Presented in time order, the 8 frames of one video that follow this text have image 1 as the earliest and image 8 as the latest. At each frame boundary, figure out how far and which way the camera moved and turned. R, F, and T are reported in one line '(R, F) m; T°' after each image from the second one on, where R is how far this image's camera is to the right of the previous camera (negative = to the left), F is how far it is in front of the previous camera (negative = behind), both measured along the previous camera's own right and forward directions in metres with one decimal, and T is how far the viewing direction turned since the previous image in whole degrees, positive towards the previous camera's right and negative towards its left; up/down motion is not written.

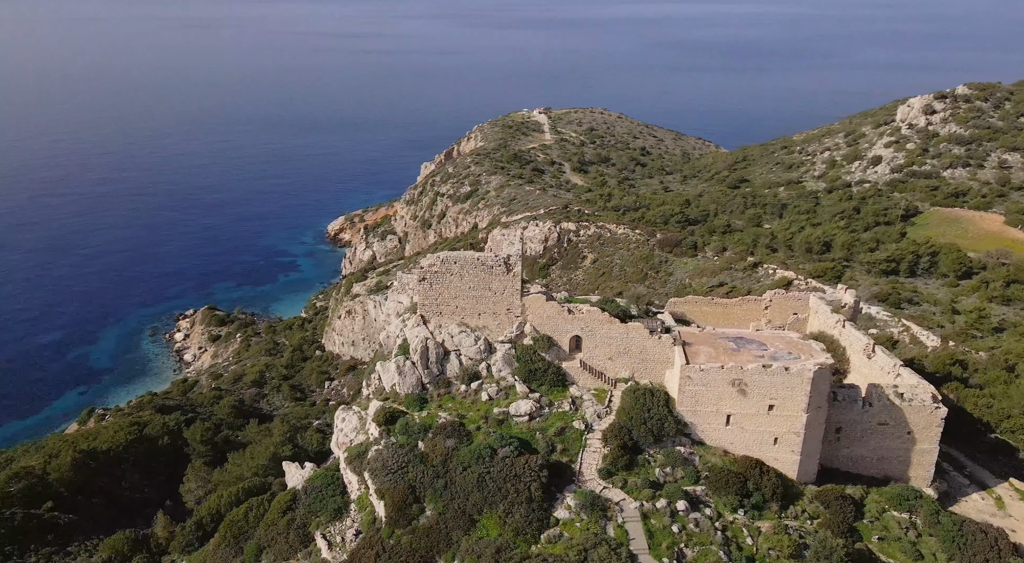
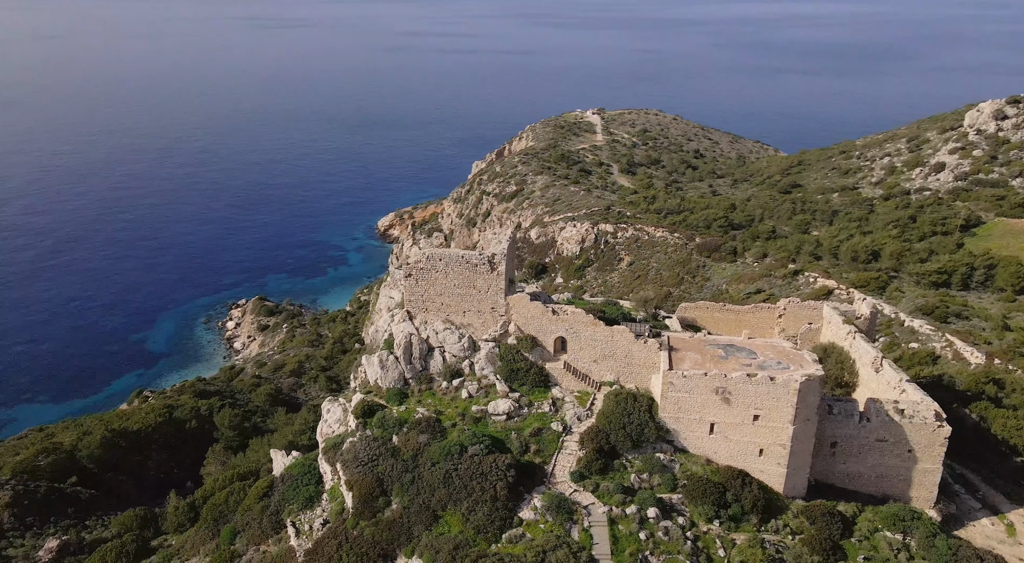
(+2.3, 0.0) m; -4°
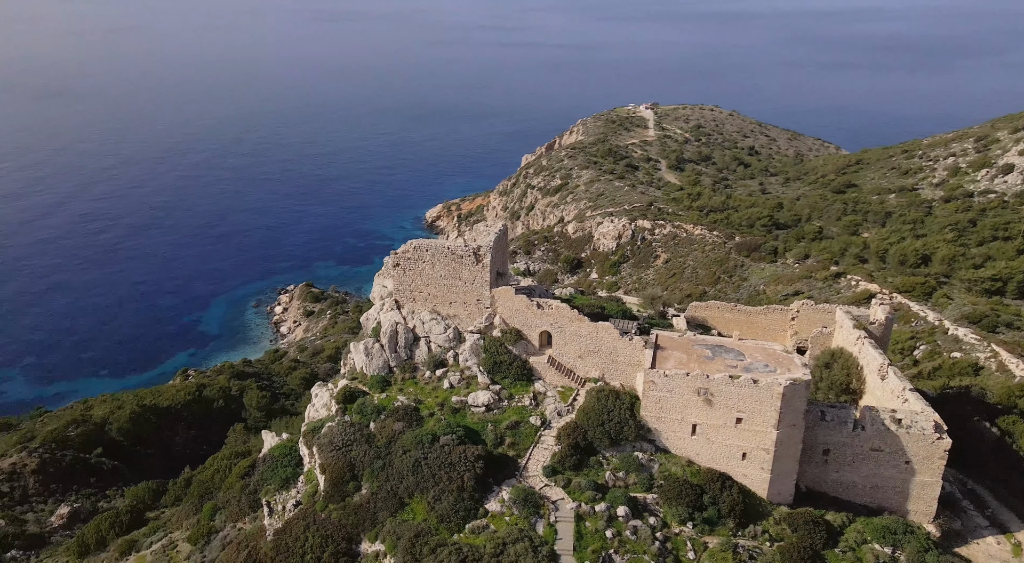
(+2.3, 0.0) m; -4°
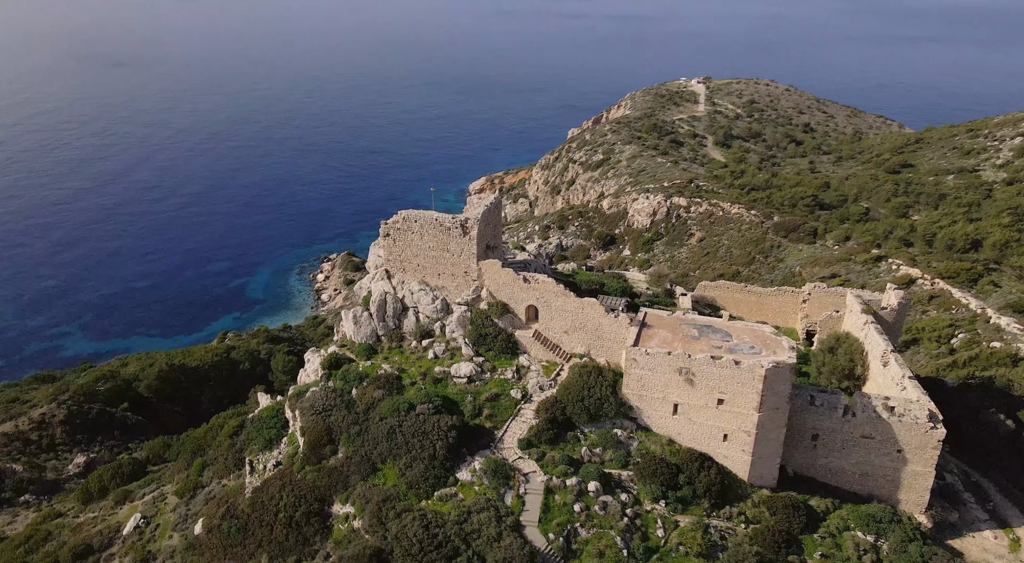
(+2.1, 0.0) m; -4°
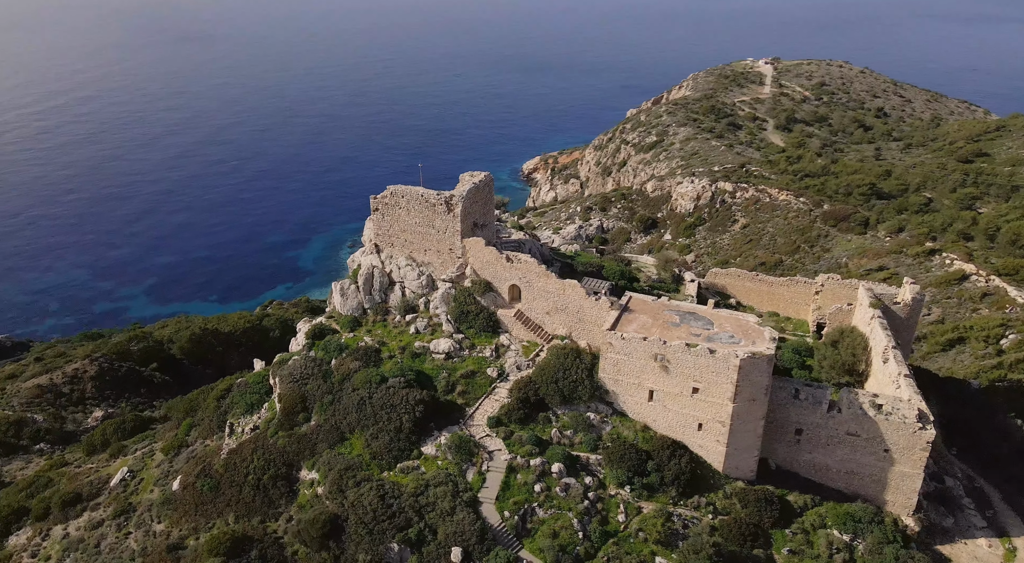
(+2.6, +0.1) m; -5°
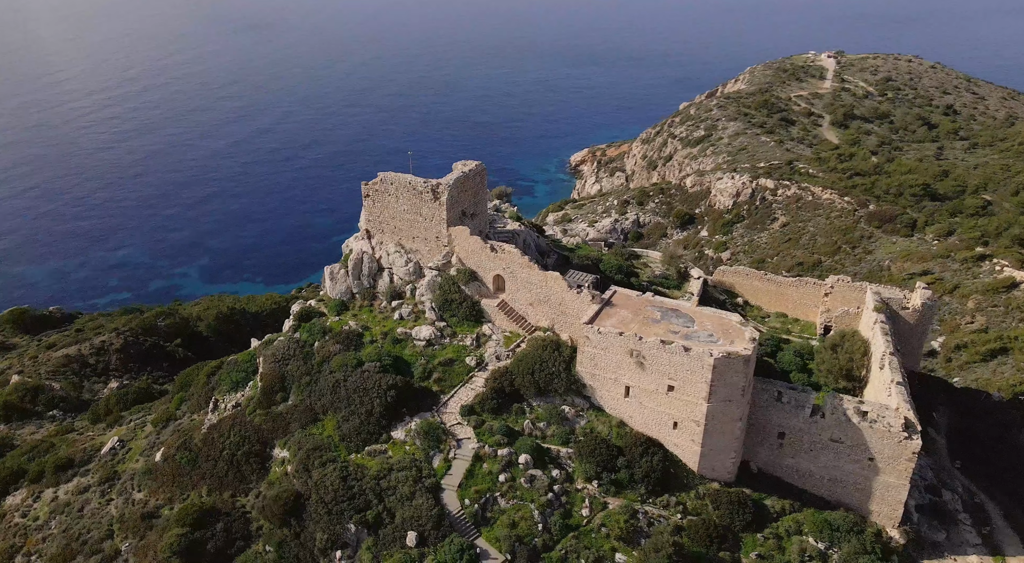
(+2.3, +0.1) m; -4°
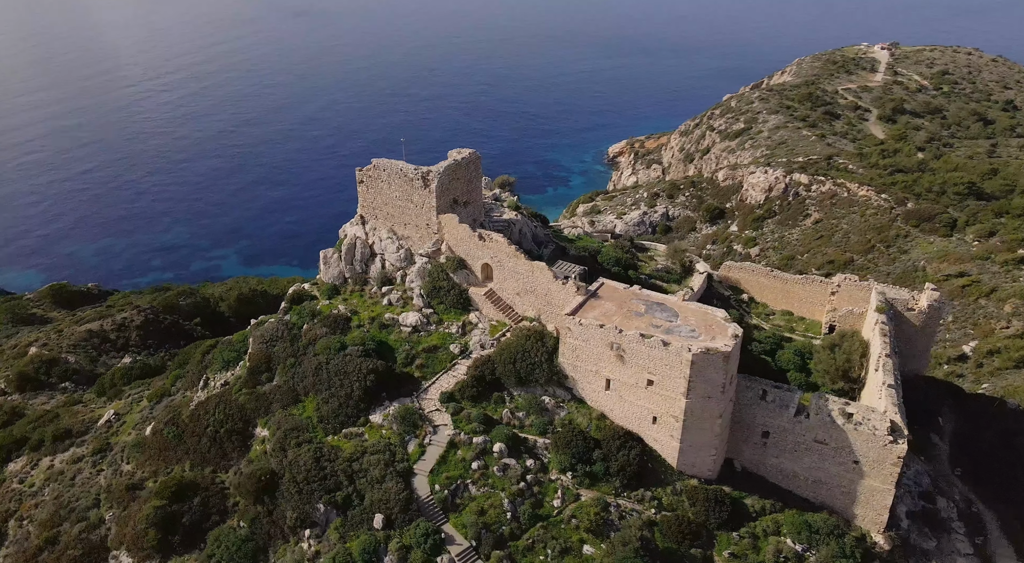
(+1.8, 0.0) m; -3°
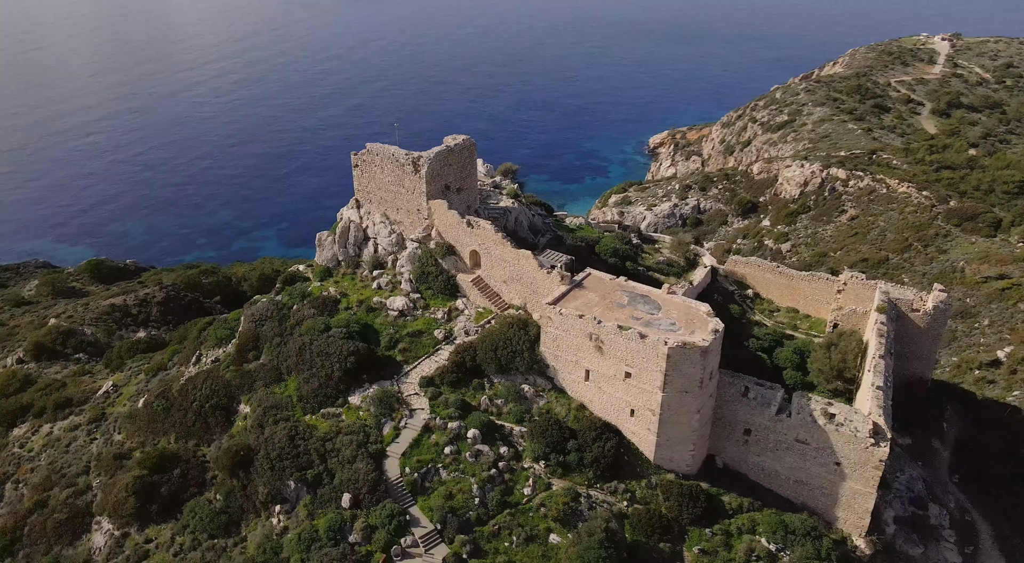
(+1.9, +0.1) m; -4°
